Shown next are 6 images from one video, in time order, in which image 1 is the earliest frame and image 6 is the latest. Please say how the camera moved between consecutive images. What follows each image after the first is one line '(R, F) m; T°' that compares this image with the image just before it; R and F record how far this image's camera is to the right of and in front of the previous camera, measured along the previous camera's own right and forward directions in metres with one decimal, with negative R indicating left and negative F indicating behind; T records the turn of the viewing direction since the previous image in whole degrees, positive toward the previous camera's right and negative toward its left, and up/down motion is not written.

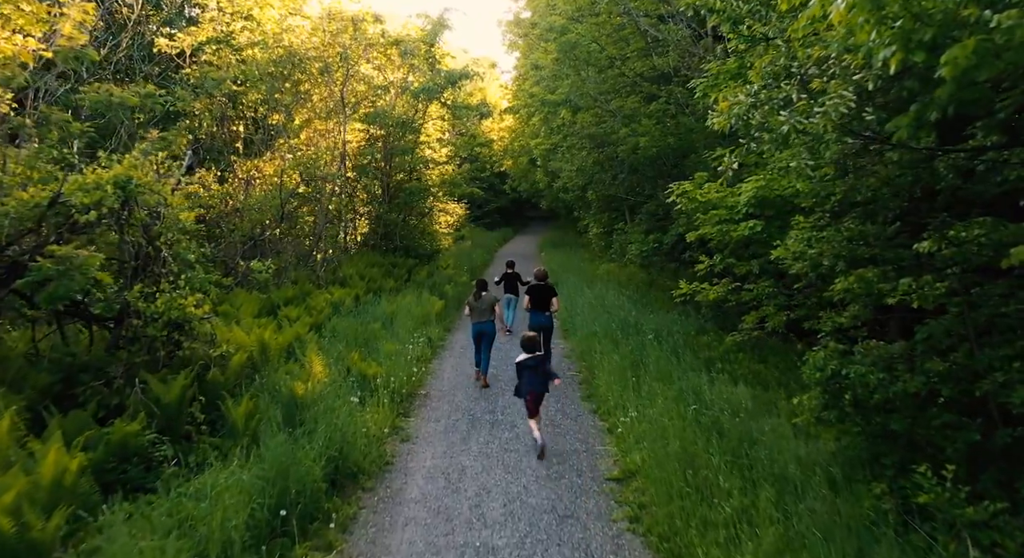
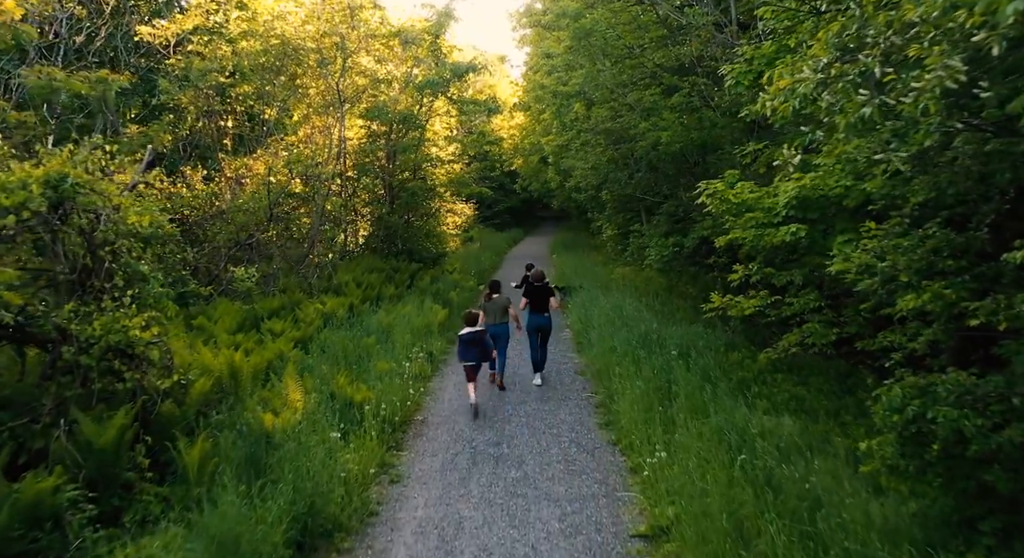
(0.0, +0.9) m; -1°
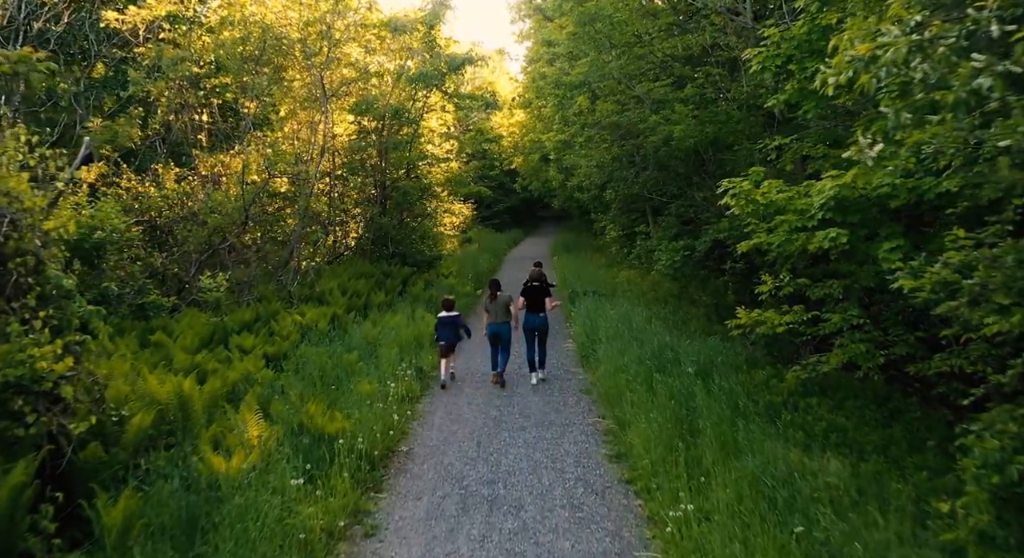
(0.0, +0.9) m; 0°
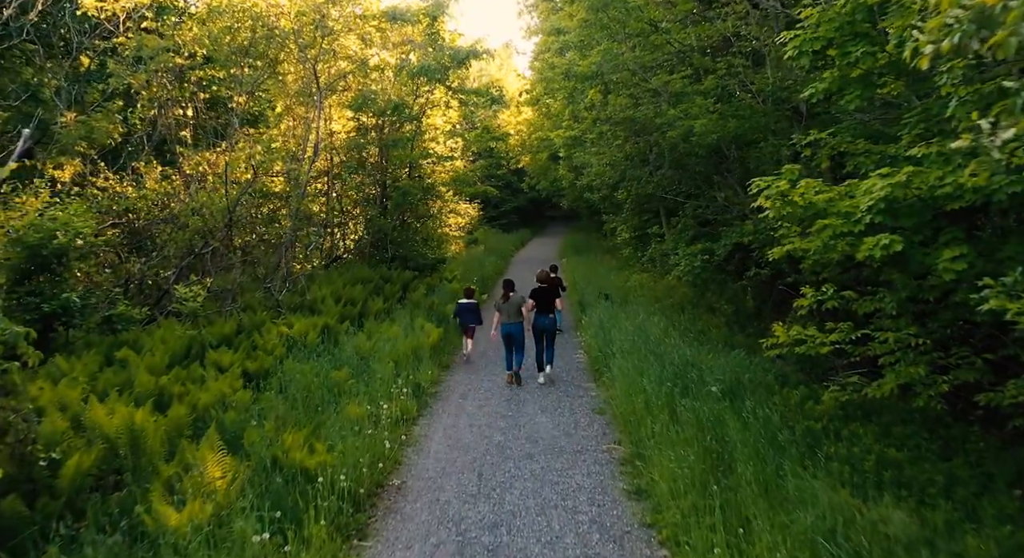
(0.0, +0.7) m; -1°
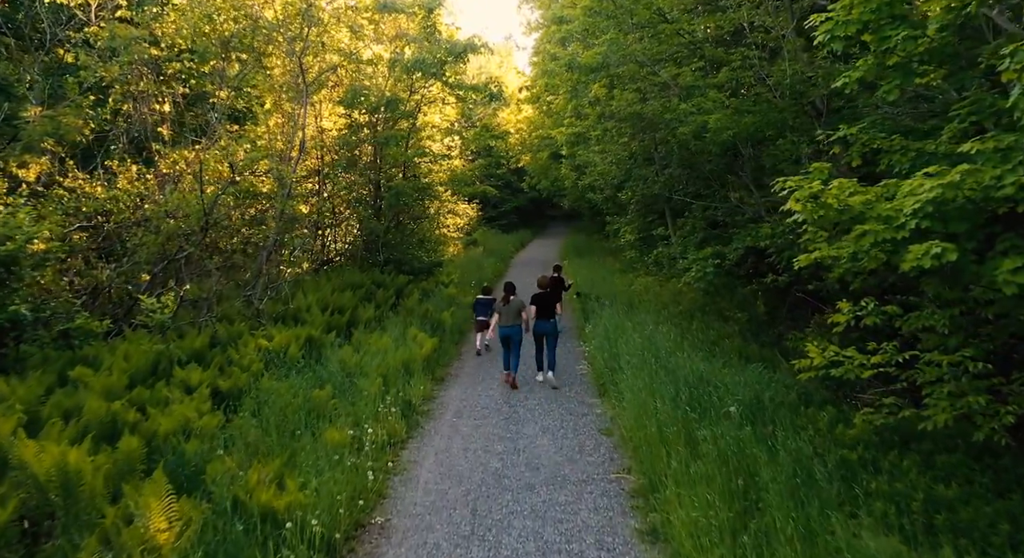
(0.0, +0.6) m; 0°
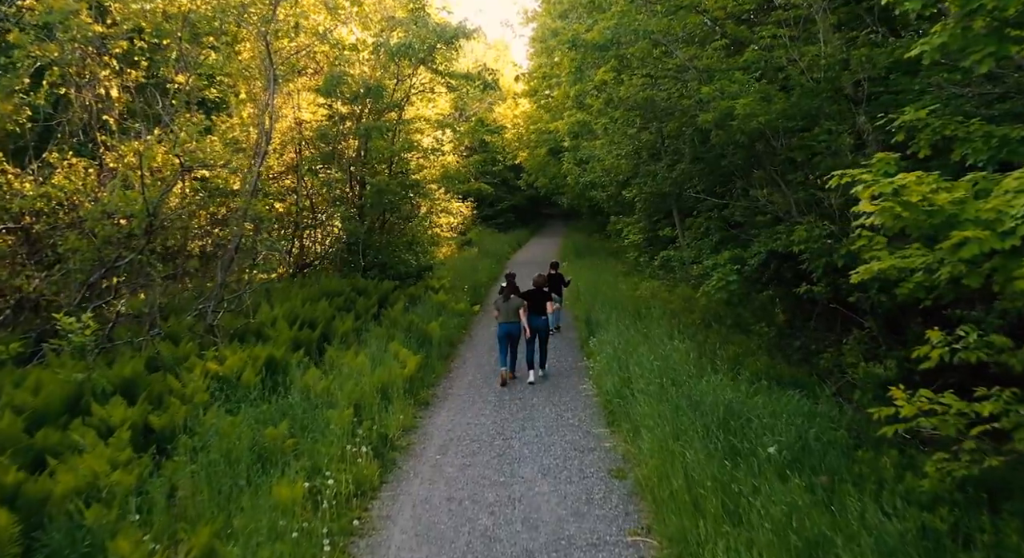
(0.0, +1.1) m; 0°
